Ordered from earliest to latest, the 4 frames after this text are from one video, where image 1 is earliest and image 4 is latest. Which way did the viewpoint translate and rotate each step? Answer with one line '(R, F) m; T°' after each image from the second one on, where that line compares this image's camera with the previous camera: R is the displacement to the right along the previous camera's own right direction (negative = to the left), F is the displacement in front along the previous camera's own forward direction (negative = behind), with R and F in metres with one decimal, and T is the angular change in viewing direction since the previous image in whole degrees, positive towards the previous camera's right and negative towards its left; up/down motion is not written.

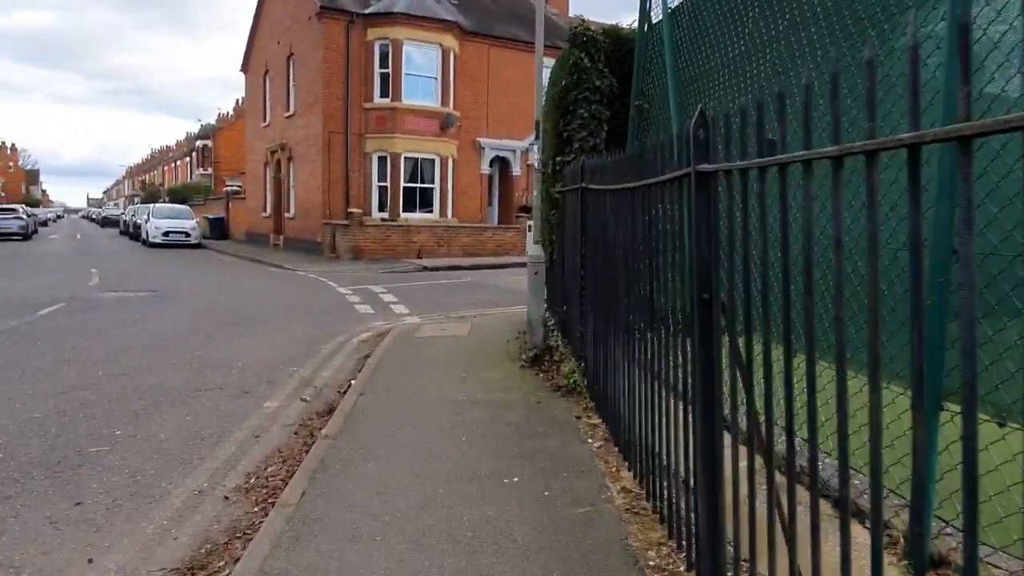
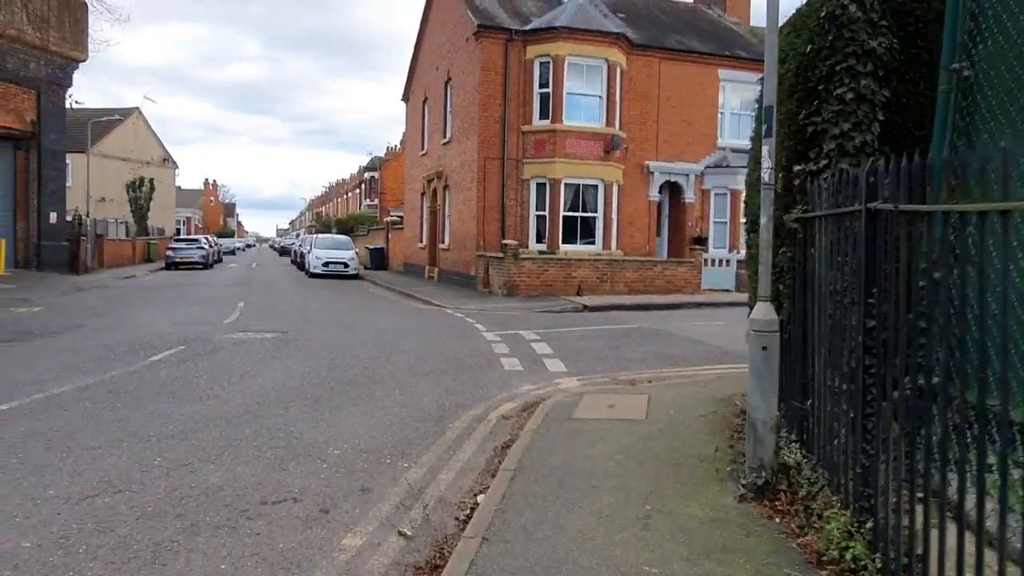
(-0.4, +2.7) m; -12°
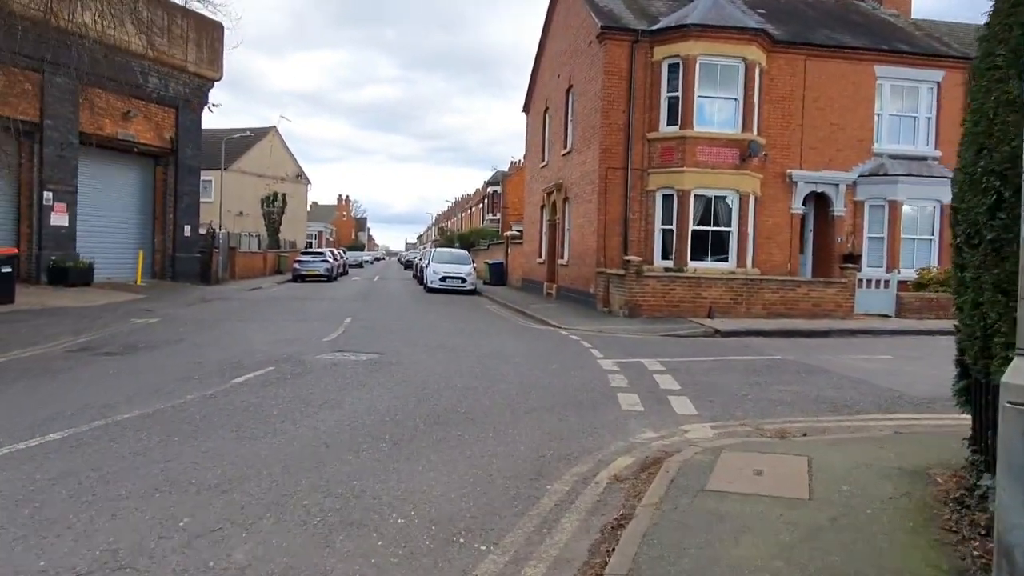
(0.0, +1.5) m; -10°
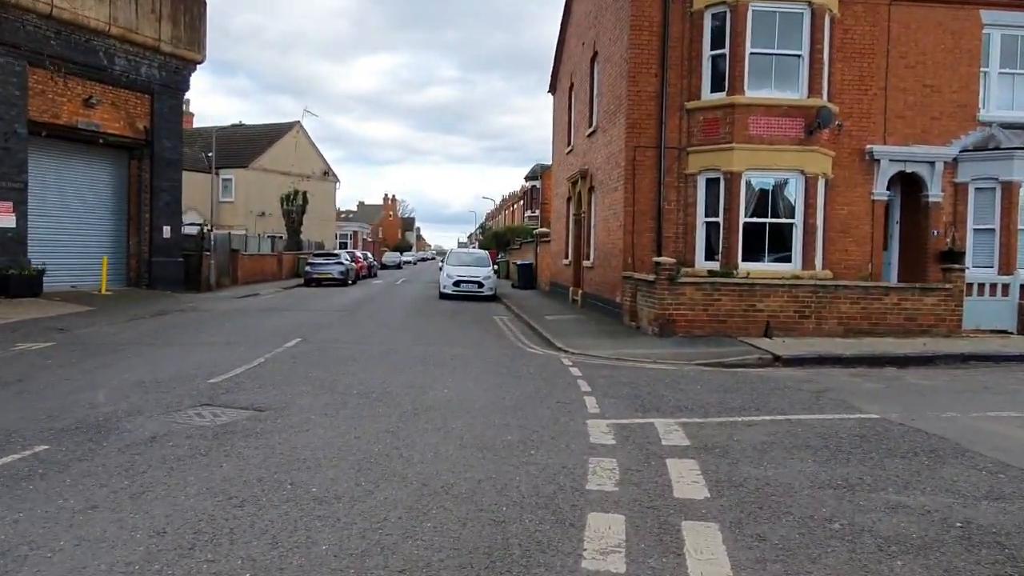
(+1.3, +4.4) m; -4°
